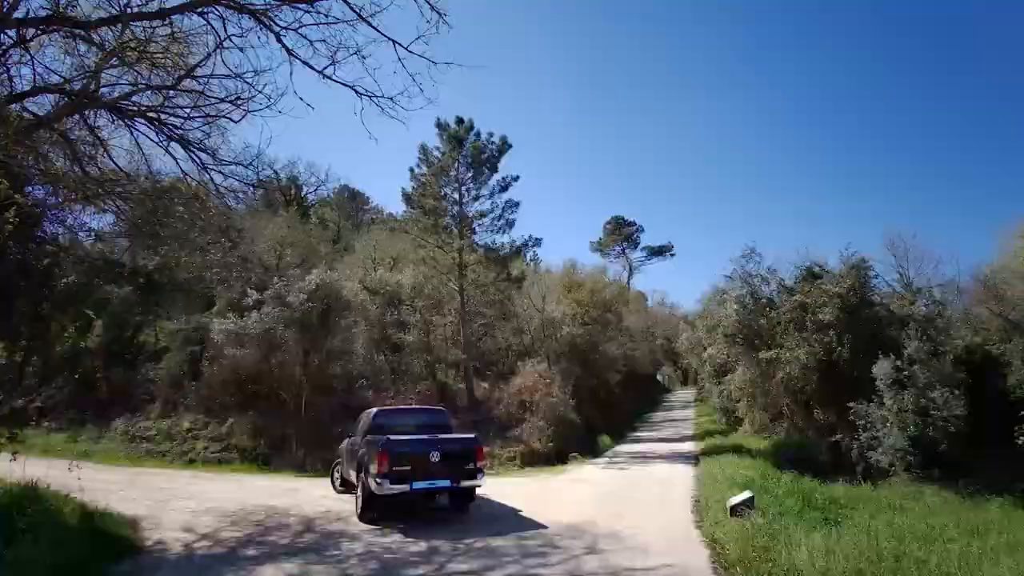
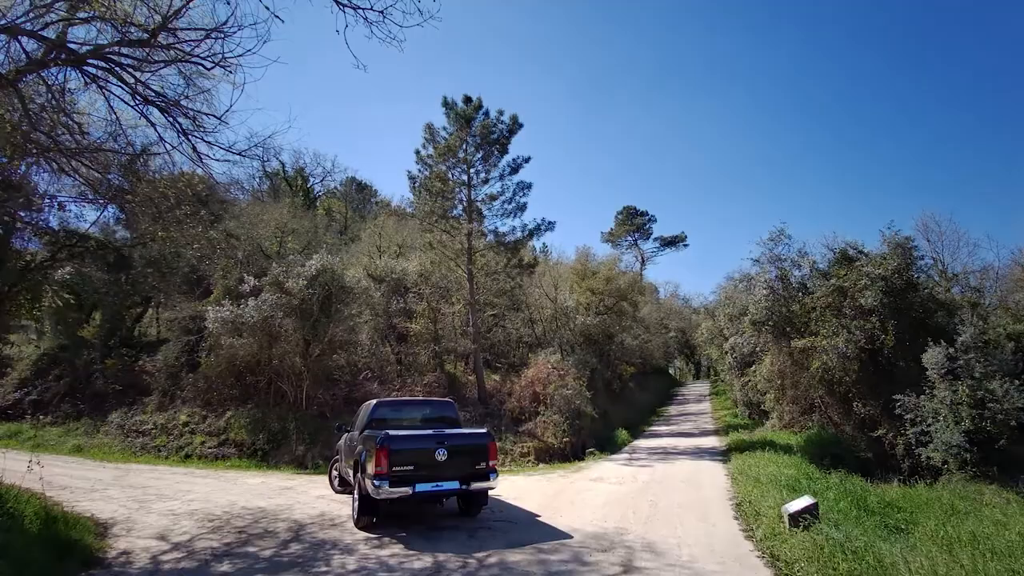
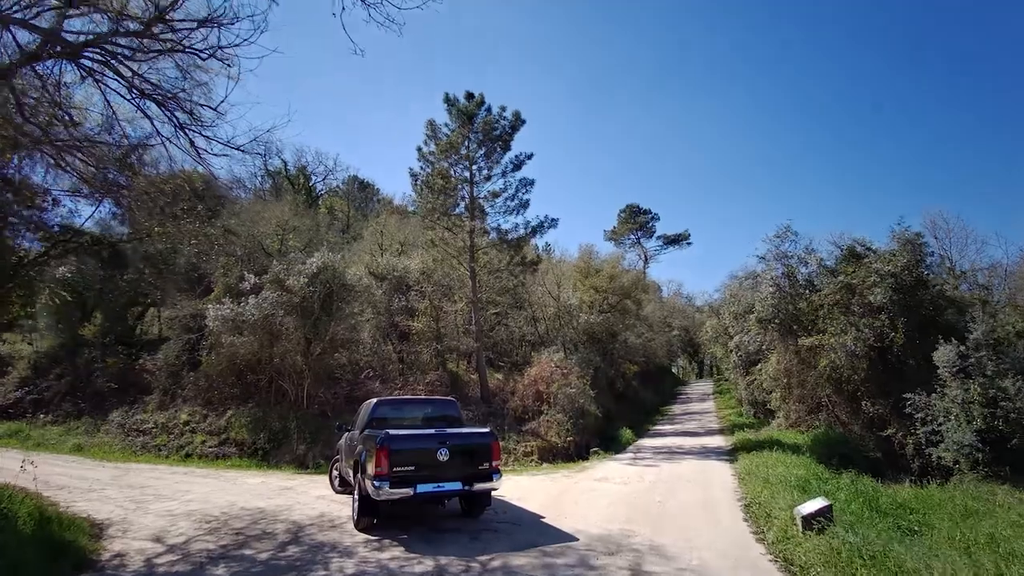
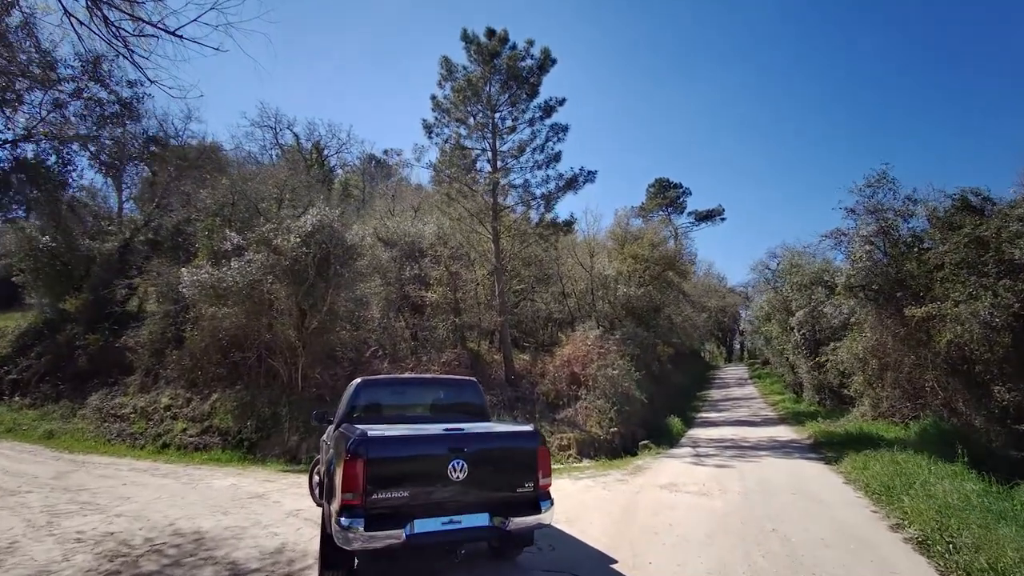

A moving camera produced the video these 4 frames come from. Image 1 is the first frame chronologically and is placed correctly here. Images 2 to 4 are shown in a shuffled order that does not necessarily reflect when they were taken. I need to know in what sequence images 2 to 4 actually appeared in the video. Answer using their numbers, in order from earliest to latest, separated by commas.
2, 3, 4
